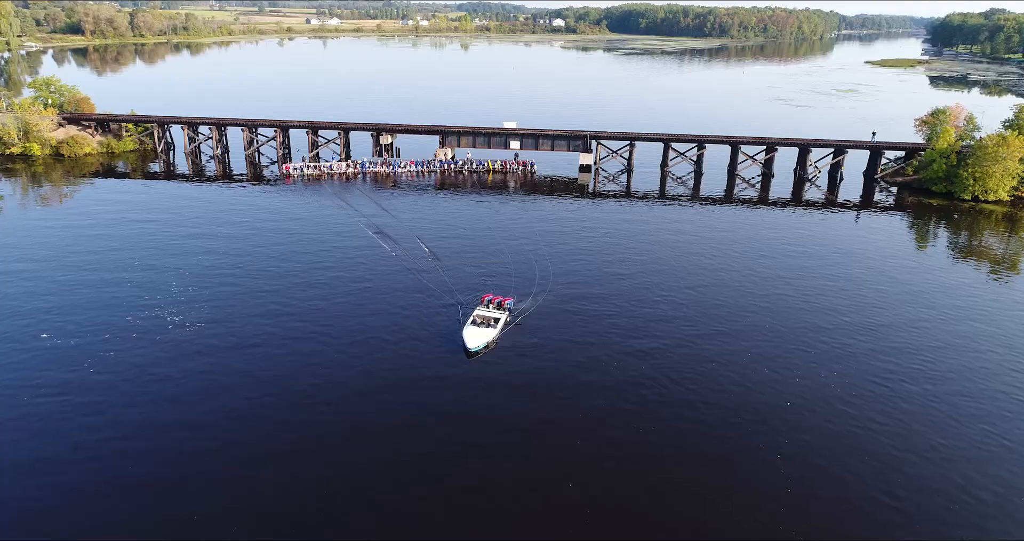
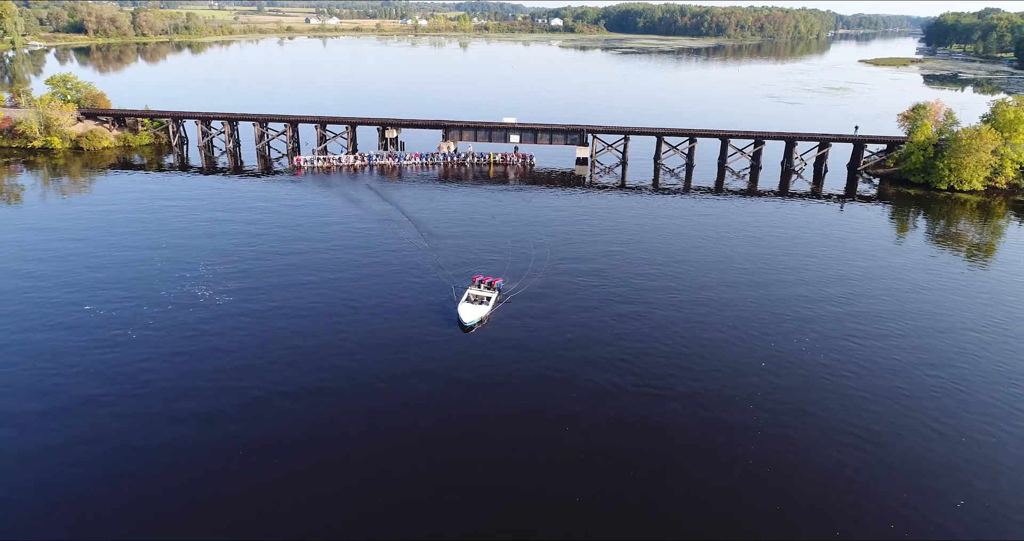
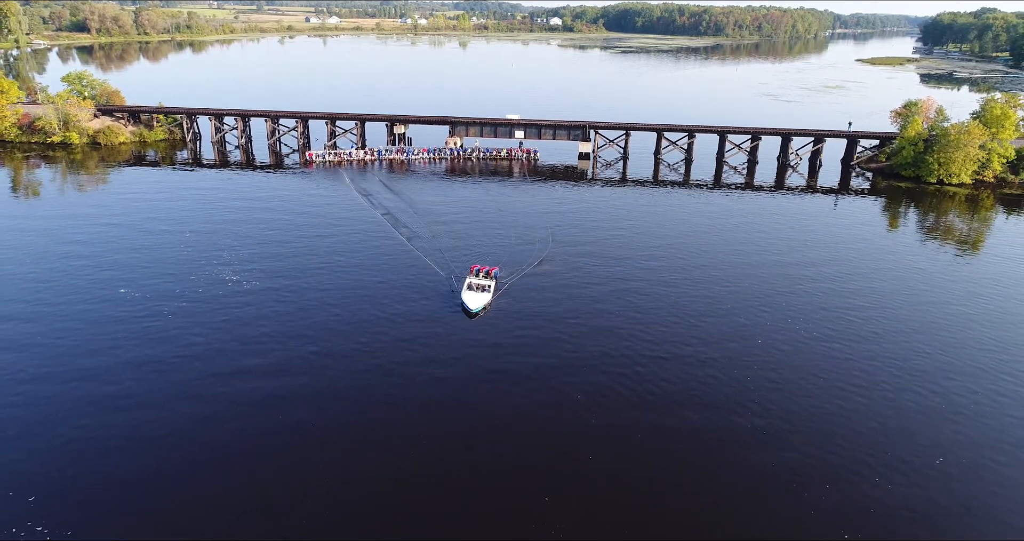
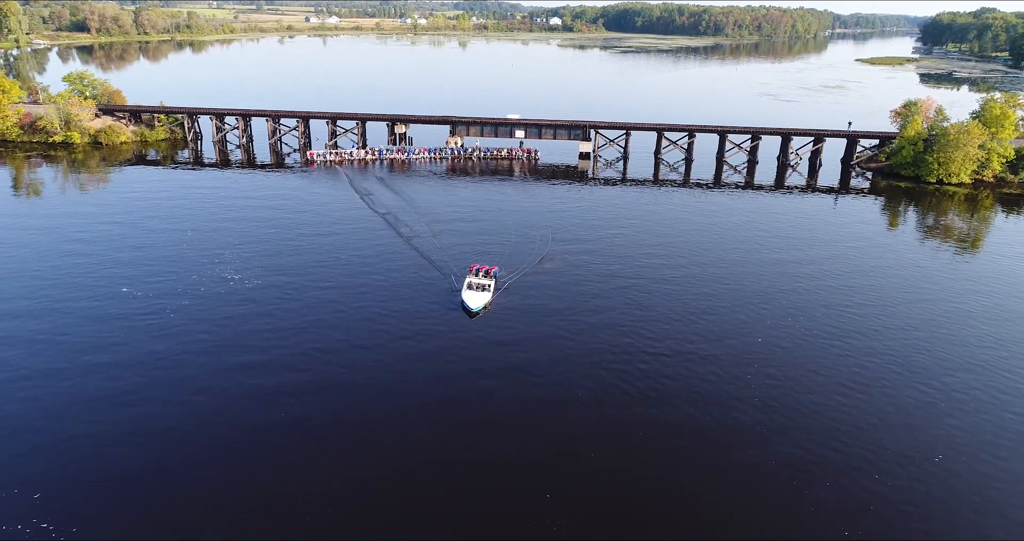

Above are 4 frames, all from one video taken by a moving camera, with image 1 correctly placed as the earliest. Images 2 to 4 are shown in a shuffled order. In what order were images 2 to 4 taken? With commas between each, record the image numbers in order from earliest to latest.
2, 3, 4
